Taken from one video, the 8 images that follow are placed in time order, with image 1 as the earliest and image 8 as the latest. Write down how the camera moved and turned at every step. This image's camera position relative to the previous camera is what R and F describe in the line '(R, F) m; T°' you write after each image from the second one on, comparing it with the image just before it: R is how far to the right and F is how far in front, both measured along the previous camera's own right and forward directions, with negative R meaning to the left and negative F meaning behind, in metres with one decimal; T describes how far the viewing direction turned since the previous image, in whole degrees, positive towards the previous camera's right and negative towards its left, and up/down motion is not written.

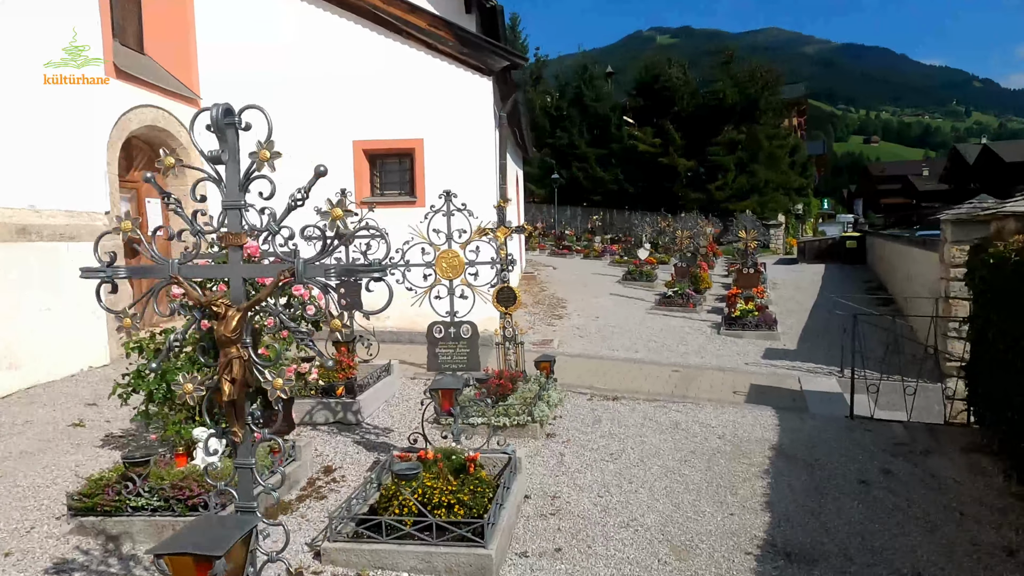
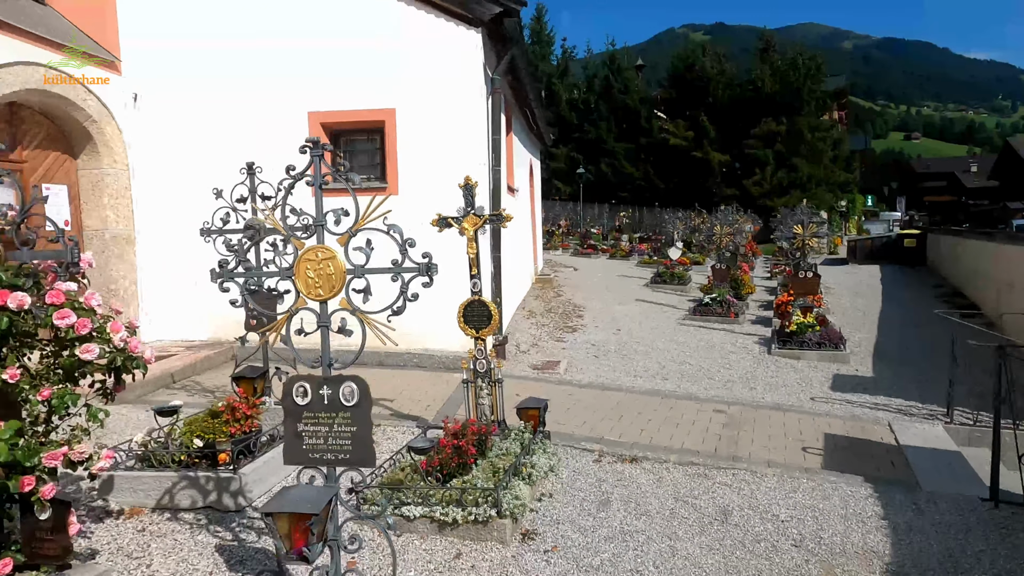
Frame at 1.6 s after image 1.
(+0.4, +2.2) m; -3°
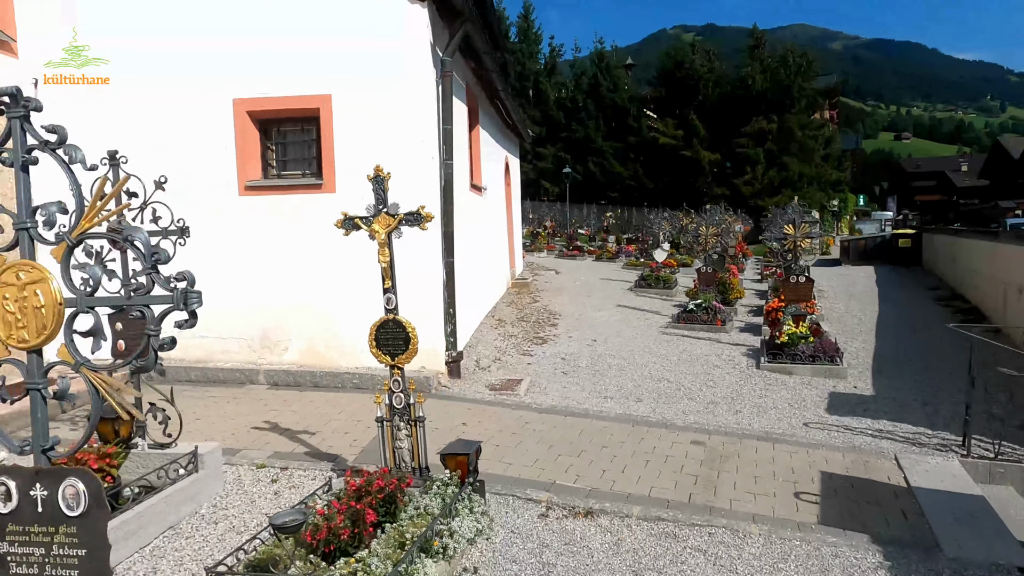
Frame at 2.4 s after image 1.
(+0.4, +1.0) m; +1°
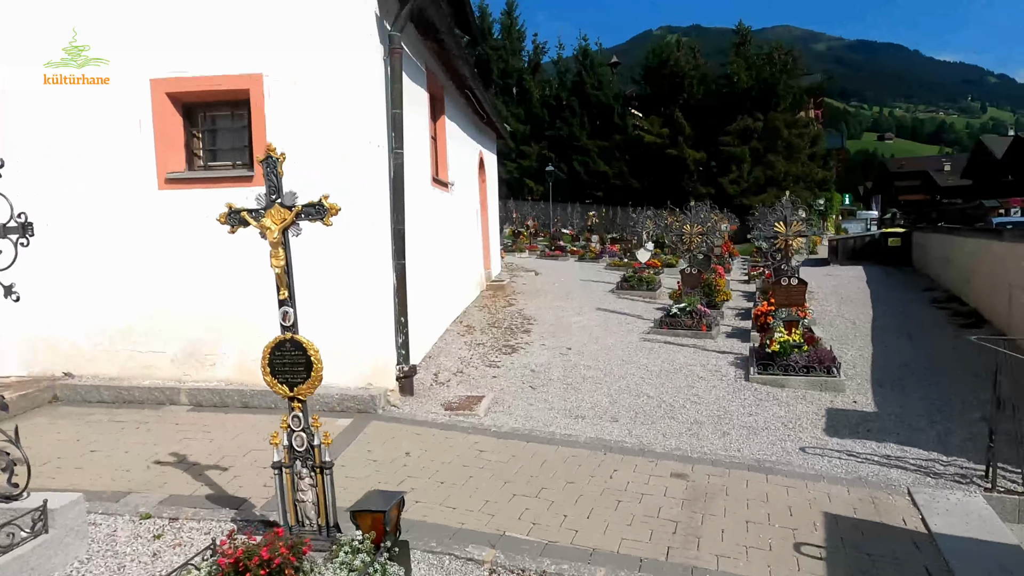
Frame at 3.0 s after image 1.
(+0.3, +0.9) m; +1°
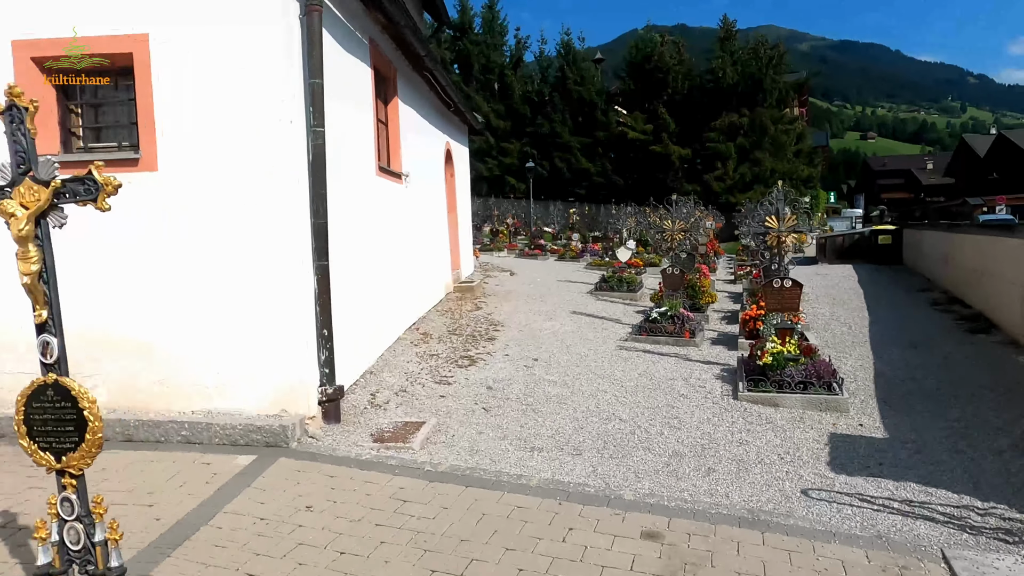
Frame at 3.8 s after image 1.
(+0.4, +1.1) m; +1°
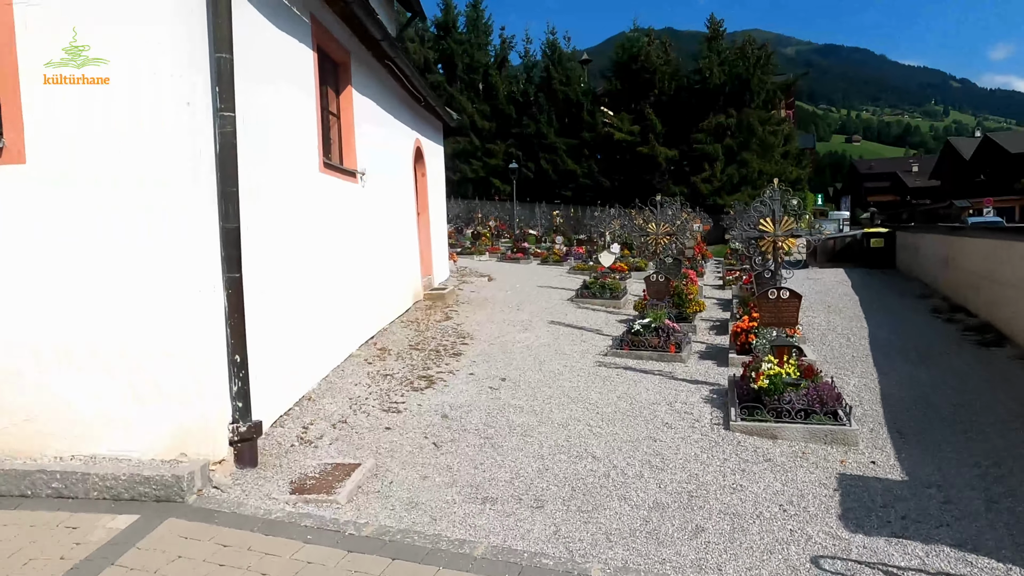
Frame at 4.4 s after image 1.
(+0.3, +0.9) m; +1°
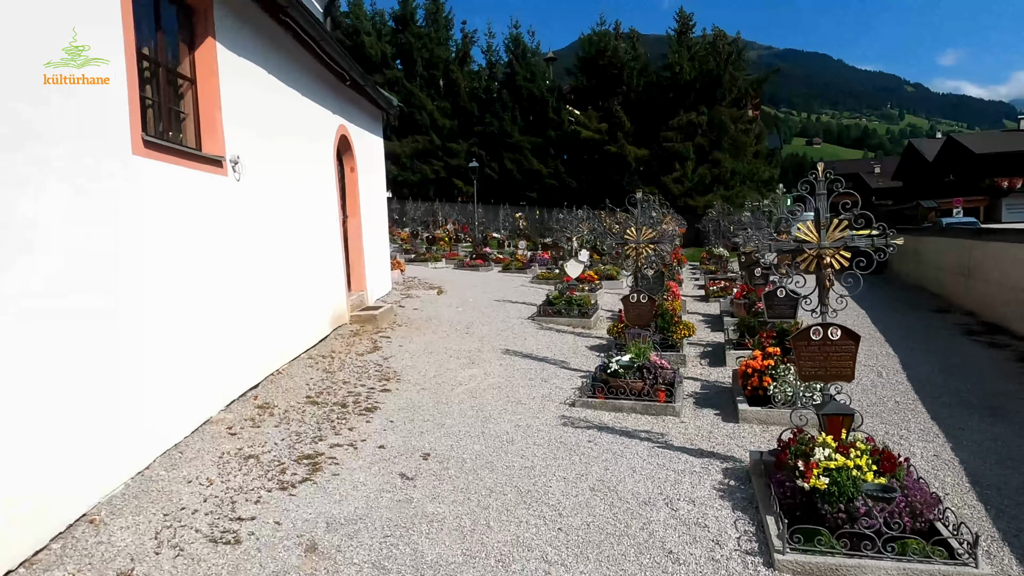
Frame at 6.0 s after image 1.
(+0.3, +2.3) m; +3°
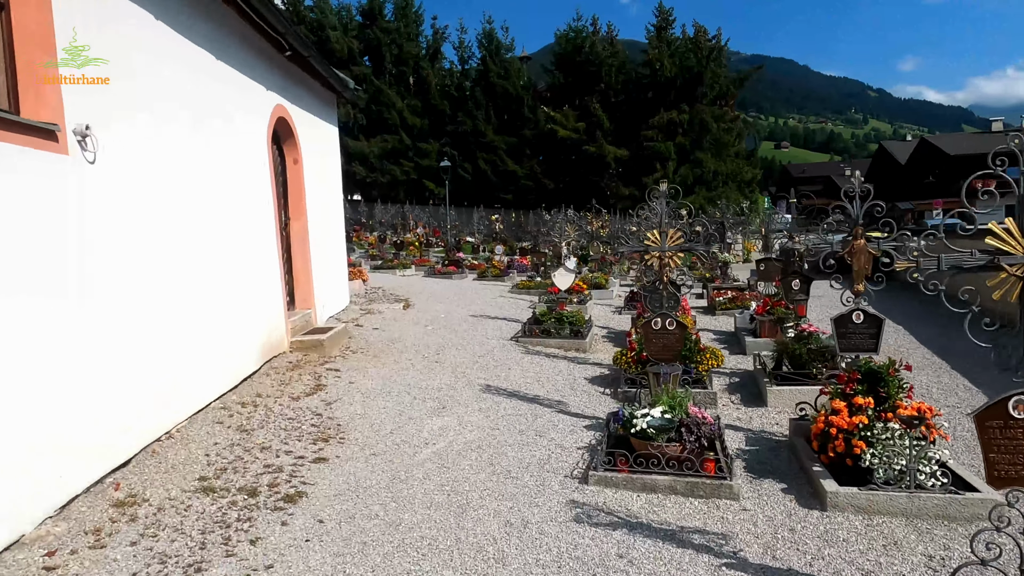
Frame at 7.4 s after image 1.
(-0.1, +2.0) m; +2°
